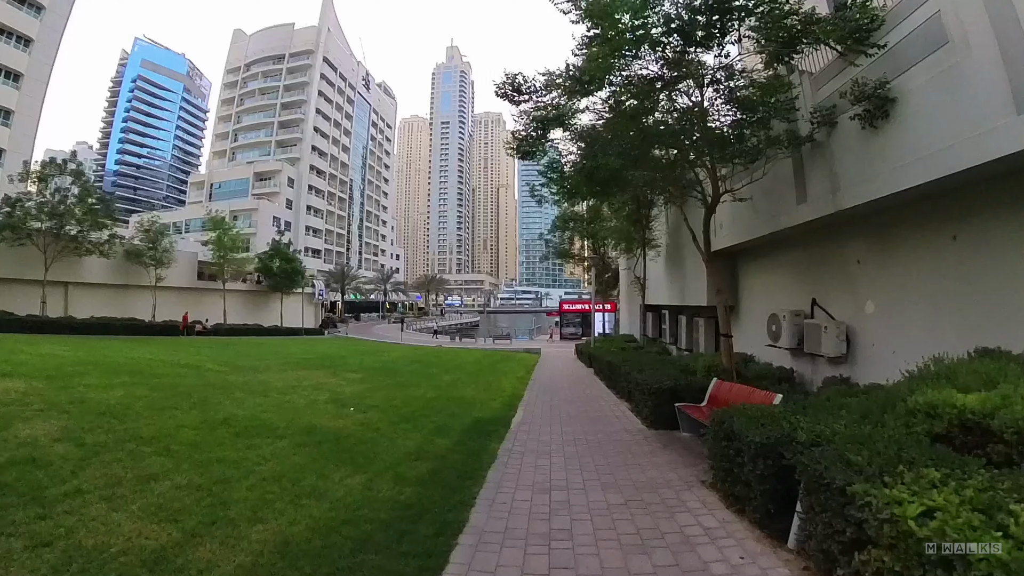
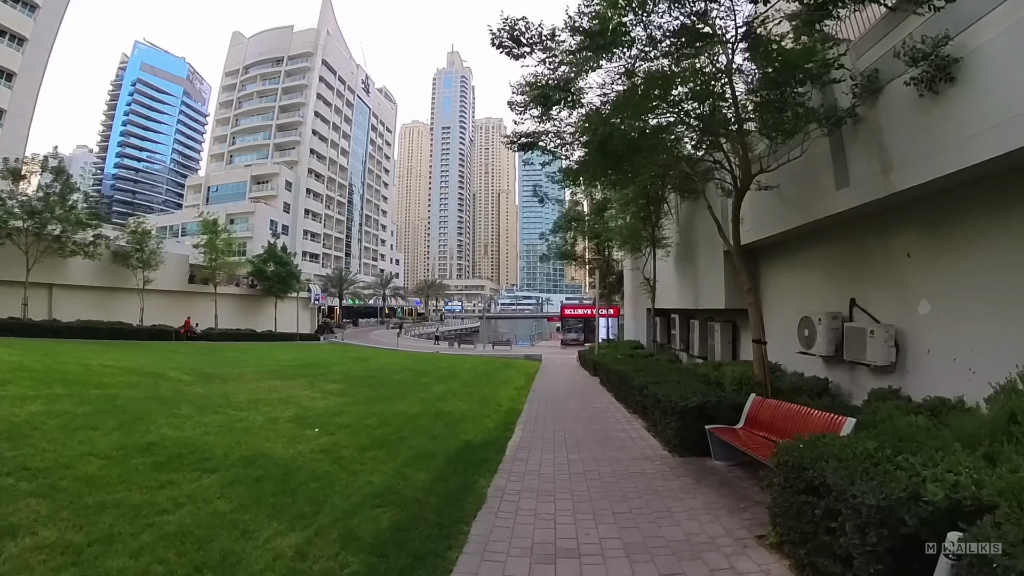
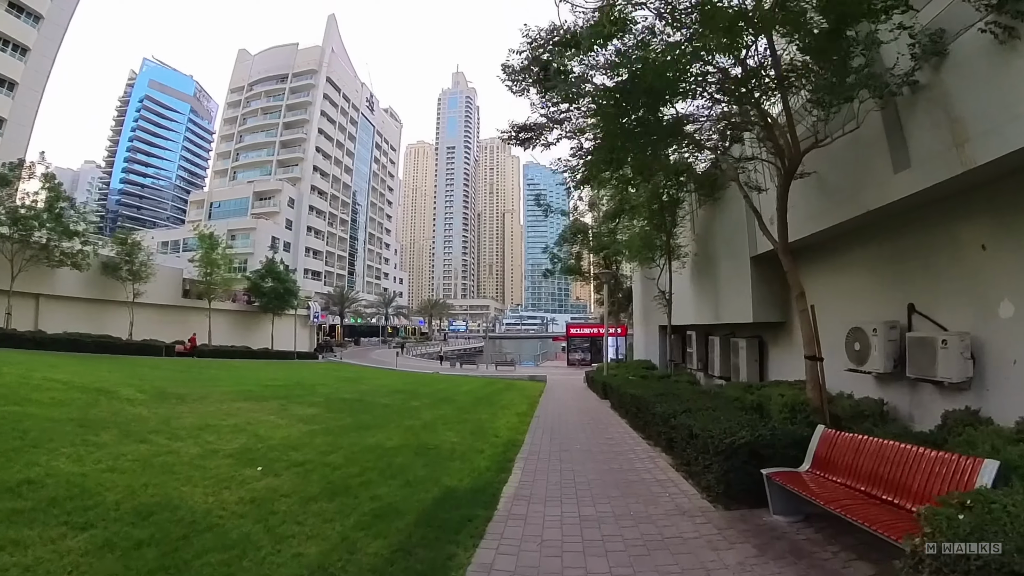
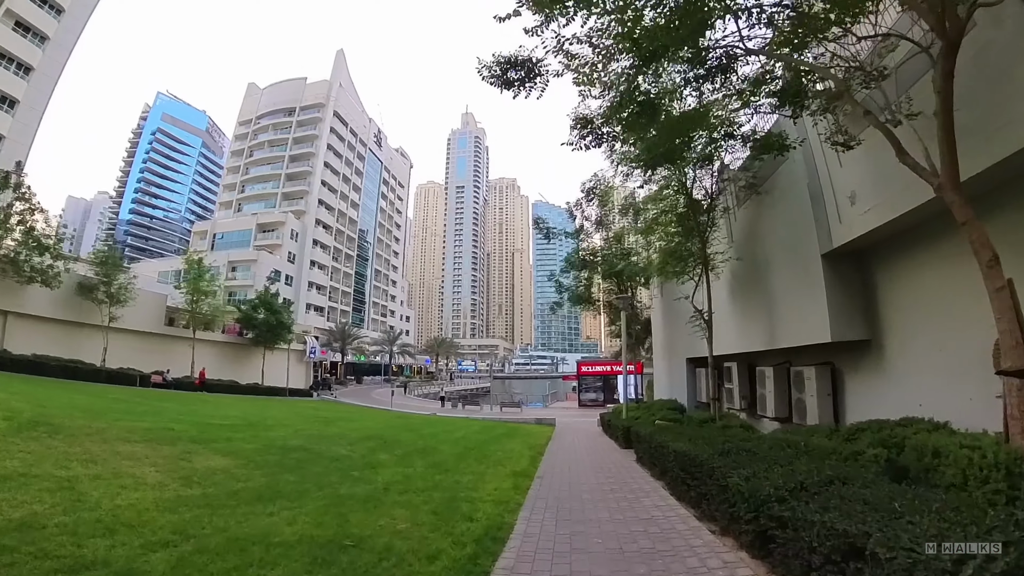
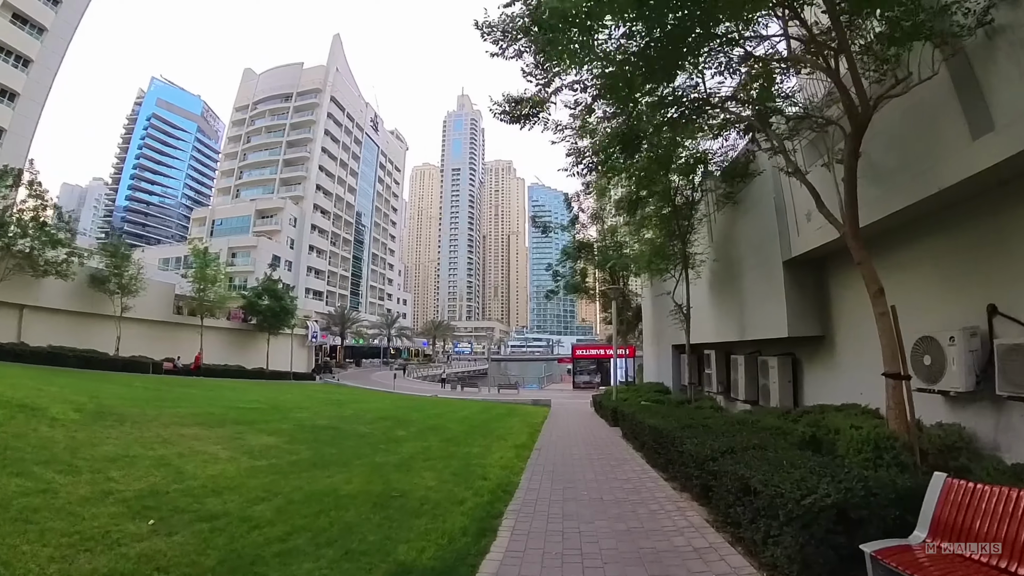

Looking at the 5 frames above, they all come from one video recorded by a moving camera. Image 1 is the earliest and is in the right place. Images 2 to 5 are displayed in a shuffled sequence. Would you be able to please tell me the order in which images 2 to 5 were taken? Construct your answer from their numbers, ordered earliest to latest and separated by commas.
2, 3, 5, 4
